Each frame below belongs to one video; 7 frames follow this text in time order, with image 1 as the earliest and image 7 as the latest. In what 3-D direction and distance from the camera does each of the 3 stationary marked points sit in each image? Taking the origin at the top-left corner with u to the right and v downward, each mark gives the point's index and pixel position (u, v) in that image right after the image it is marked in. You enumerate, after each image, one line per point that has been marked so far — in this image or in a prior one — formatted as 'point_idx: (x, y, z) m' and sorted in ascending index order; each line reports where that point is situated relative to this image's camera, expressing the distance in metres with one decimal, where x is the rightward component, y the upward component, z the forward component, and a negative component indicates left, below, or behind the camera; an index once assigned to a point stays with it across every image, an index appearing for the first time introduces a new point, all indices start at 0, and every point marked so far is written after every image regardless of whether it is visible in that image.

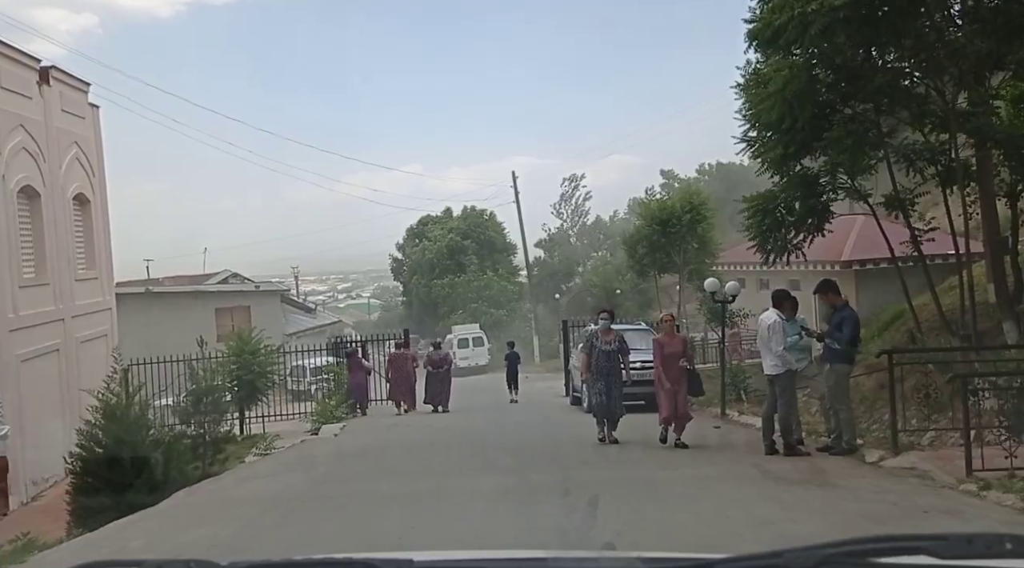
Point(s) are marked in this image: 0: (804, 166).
0: (+5.9, +2.4, +19.4) m
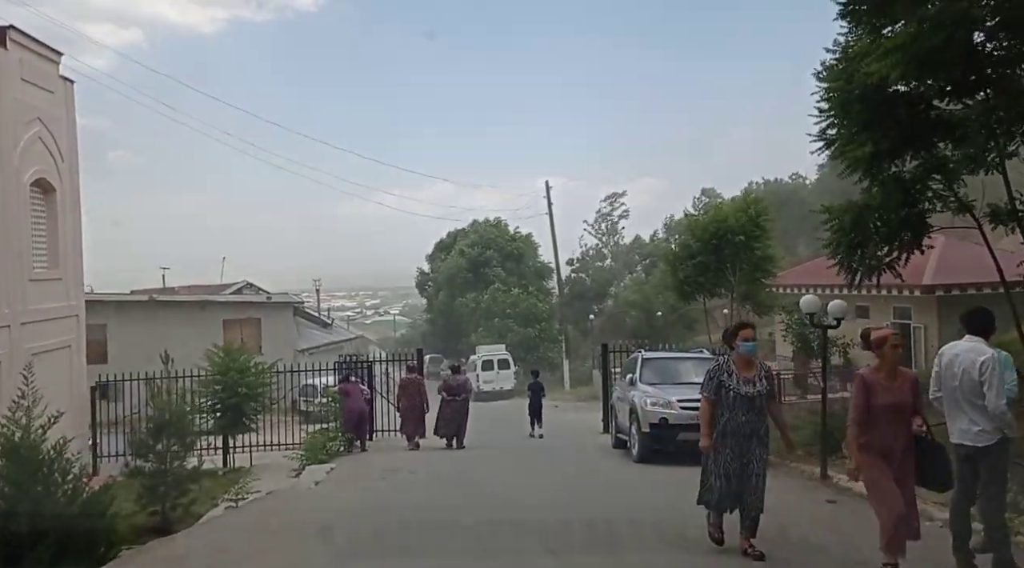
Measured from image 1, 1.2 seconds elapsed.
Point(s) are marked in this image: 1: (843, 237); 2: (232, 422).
0: (+6.6, +2.0, +16.2) m
1: (+6.0, +0.8, +17.2) m
2: (-5.1, -2.5, +17.5) m
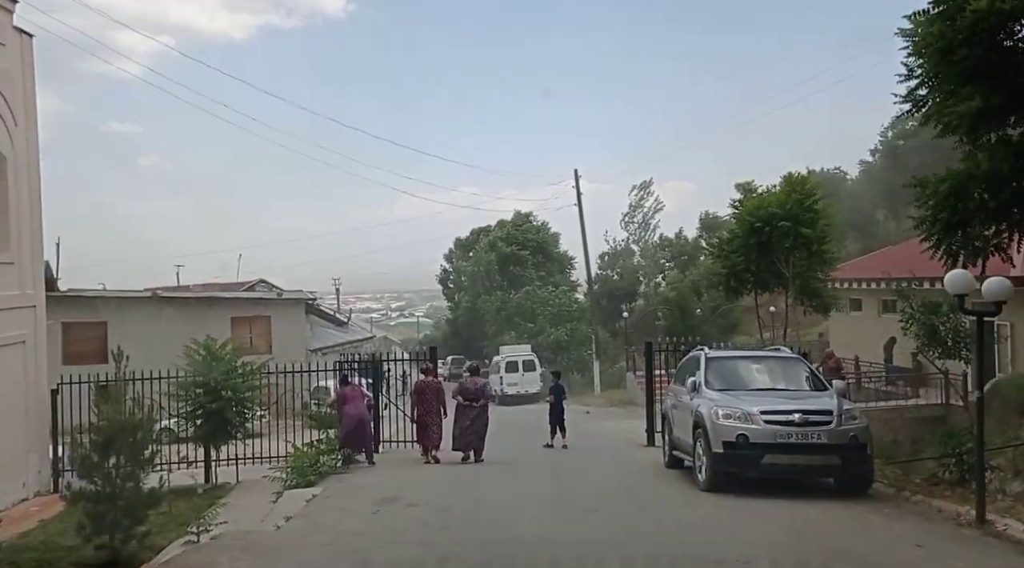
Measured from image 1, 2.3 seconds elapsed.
0: (+7.0, +2.2, +13.3) m
1: (+6.4, +1.0, +14.4) m
2: (-4.6, -2.3, +14.9) m
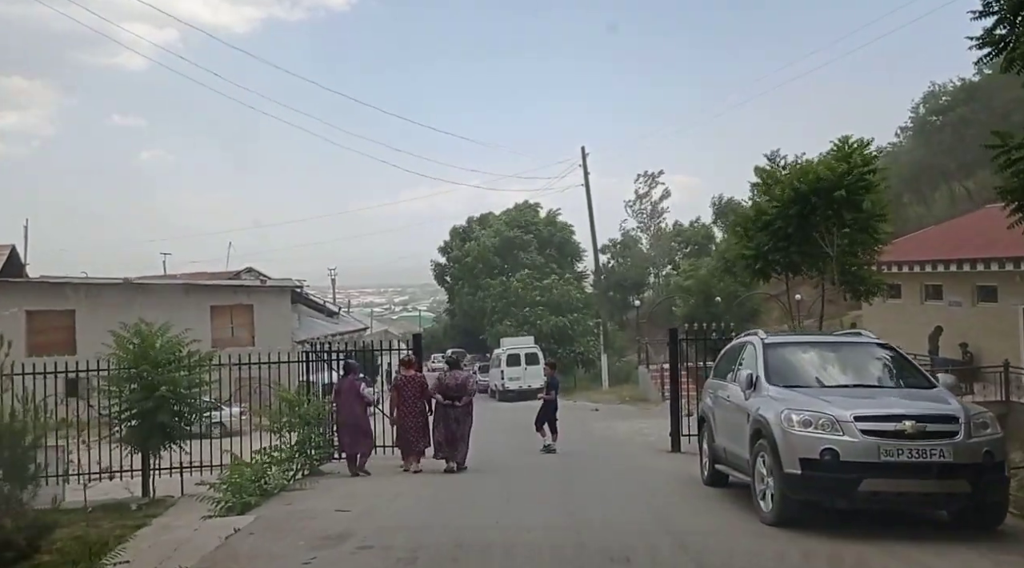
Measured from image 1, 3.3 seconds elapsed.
0: (+7.0, +2.5, +10.7) m
1: (+6.4, +1.4, +11.7) m
2: (-4.7, -2.0, +12.3) m
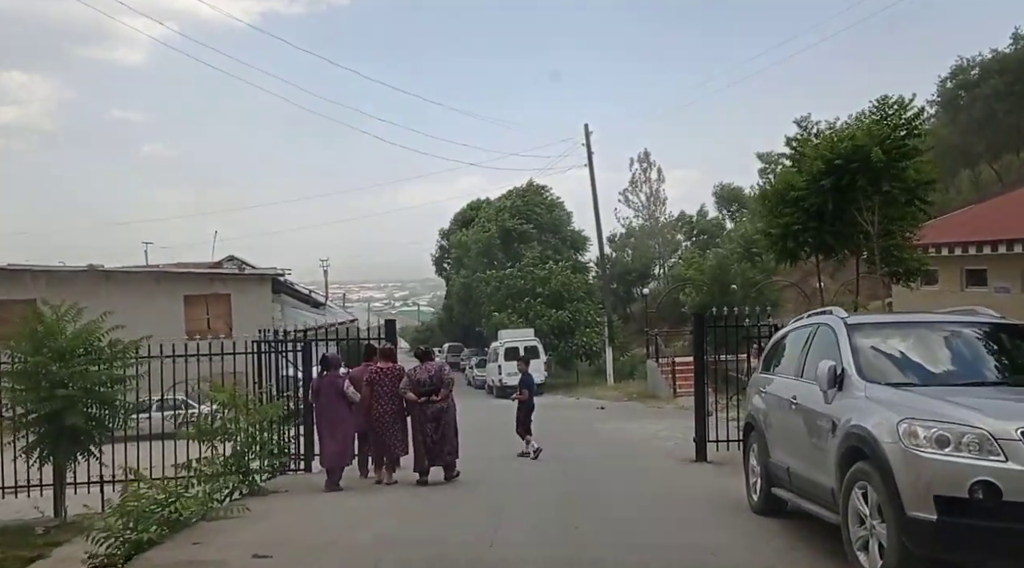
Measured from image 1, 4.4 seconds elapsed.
0: (+6.9, +2.8, +8.3) m
1: (+6.3, +1.7, +9.4) m
2: (-4.7, -1.7, +10.0) m
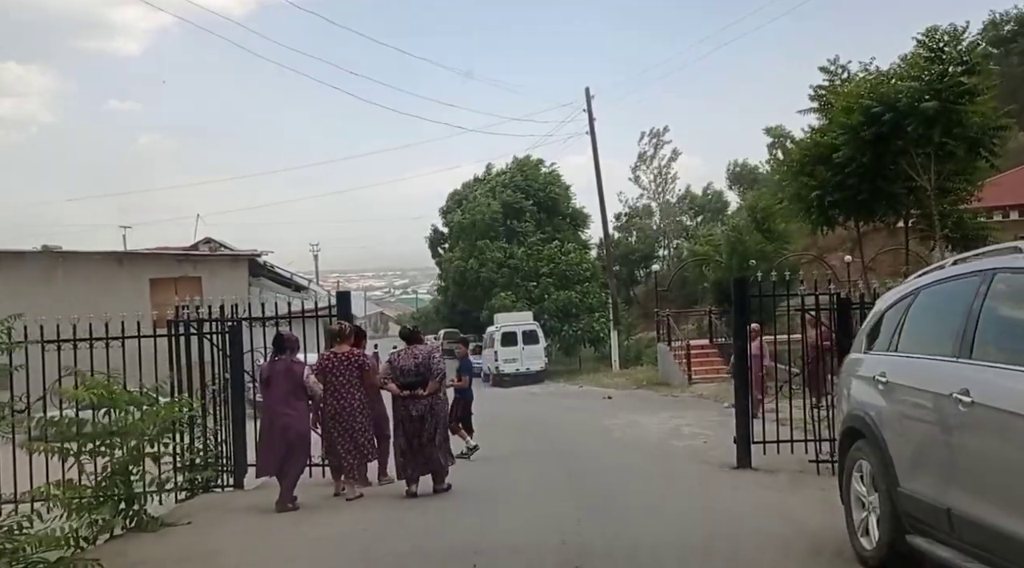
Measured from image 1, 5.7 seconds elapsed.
0: (+6.7, +3.2, +5.8) m
1: (+6.2, +2.1, +6.8) m
2: (-4.8, -1.4, +7.5) m
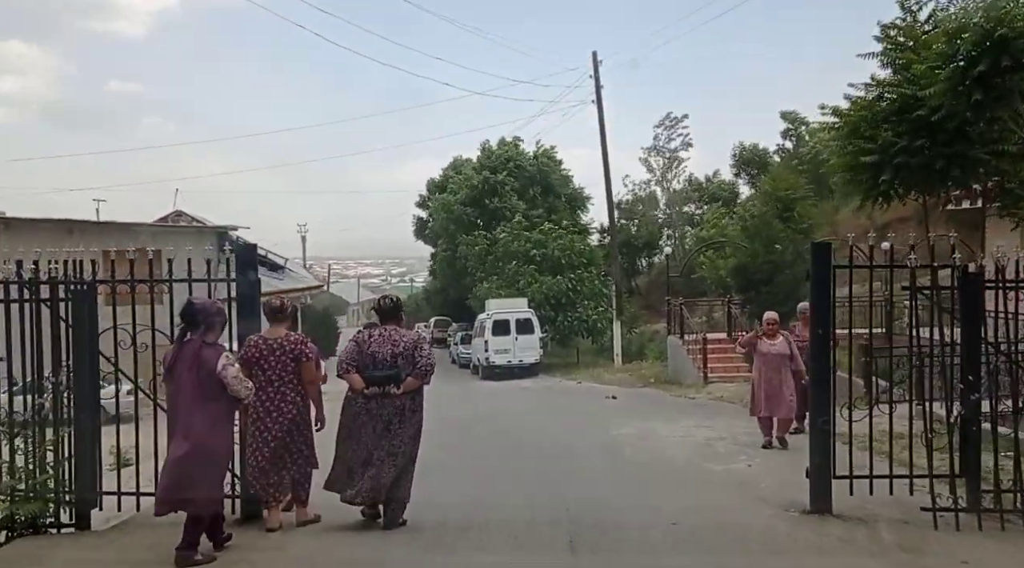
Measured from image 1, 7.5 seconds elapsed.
0: (+6.7, +3.3, +3.0) m
1: (+6.1, +2.2, +4.1) m
2: (-5.0, -1.0, +4.7) m
